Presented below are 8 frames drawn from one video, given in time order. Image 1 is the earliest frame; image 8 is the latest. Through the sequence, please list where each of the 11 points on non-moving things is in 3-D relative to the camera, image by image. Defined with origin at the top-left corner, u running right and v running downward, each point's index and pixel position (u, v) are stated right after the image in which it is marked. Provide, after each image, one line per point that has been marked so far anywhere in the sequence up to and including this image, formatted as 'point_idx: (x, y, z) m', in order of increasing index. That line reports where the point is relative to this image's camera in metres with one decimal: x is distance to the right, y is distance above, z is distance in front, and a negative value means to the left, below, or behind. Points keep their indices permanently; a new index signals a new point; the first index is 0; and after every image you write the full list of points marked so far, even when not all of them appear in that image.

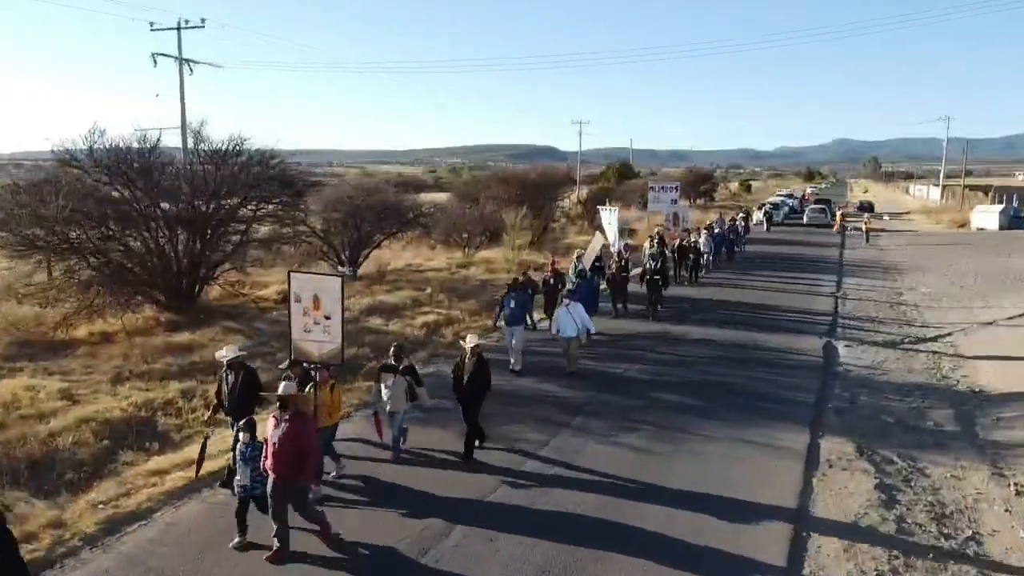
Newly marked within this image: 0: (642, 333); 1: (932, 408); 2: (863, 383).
0: (+2.7, -1.1, +17.2) m
1: (+6.8, -2.0, +13.2) m
2: (+6.3, -1.7, +14.5) m
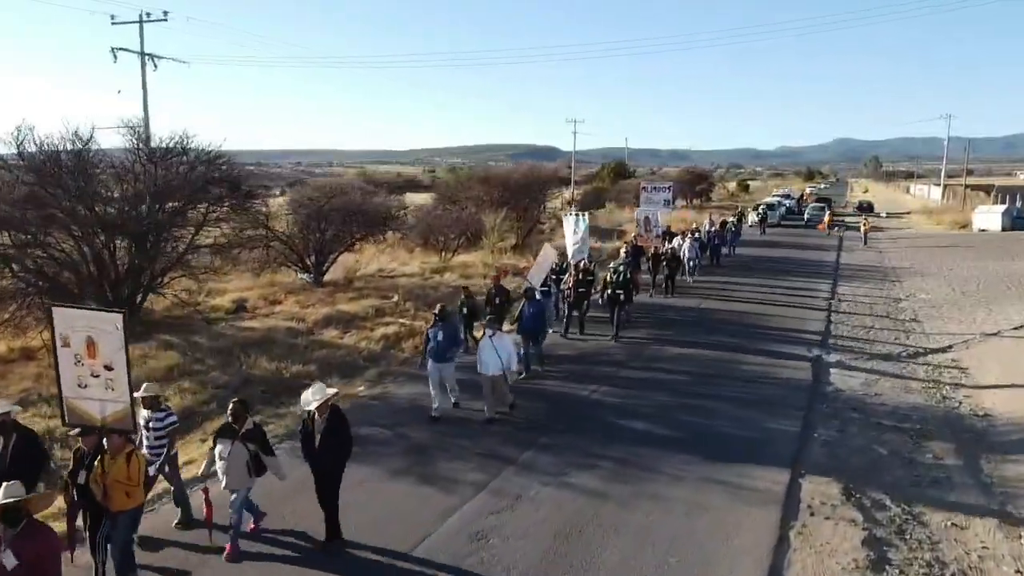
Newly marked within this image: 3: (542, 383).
0: (+2.0, -1.3, +15.8) m
1: (+6.0, -2.2, +11.8) m
2: (+5.5, -1.9, +13.1) m
3: (+0.5, -1.6, +13.6) m
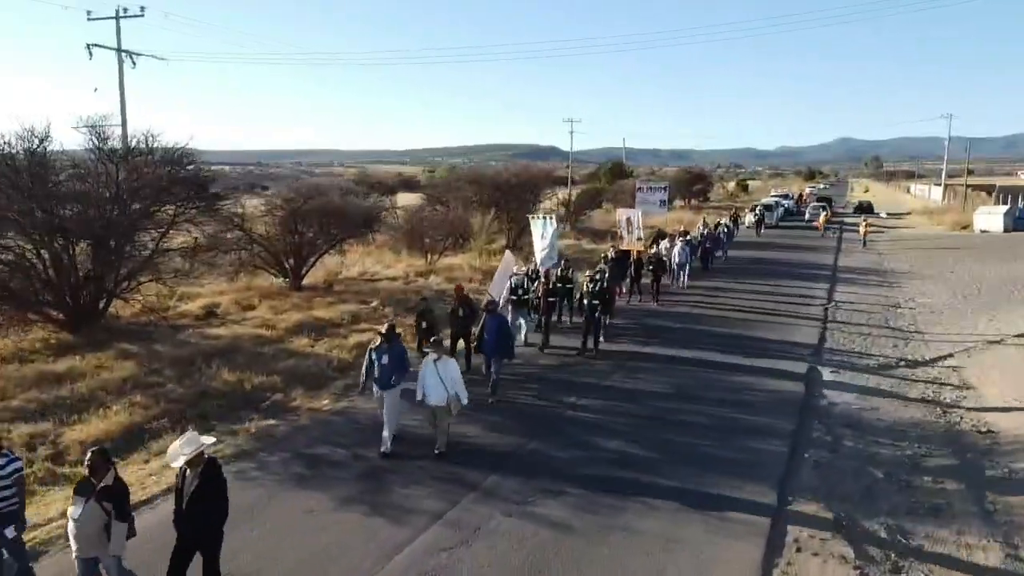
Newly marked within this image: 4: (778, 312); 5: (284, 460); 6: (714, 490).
0: (+1.6, -1.4, +15.0) m
1: (+5.6, -2.3, +10.9) m
2: (+5.1, -2.0, +12.3) m
3: (+0.1, -1.7, +12.8) m
4: (+6.4, -0.6, +19.7) m
5: (-2.9, -2.2, +10.4) m
6: (+2.3, -2.3, +9.4) m
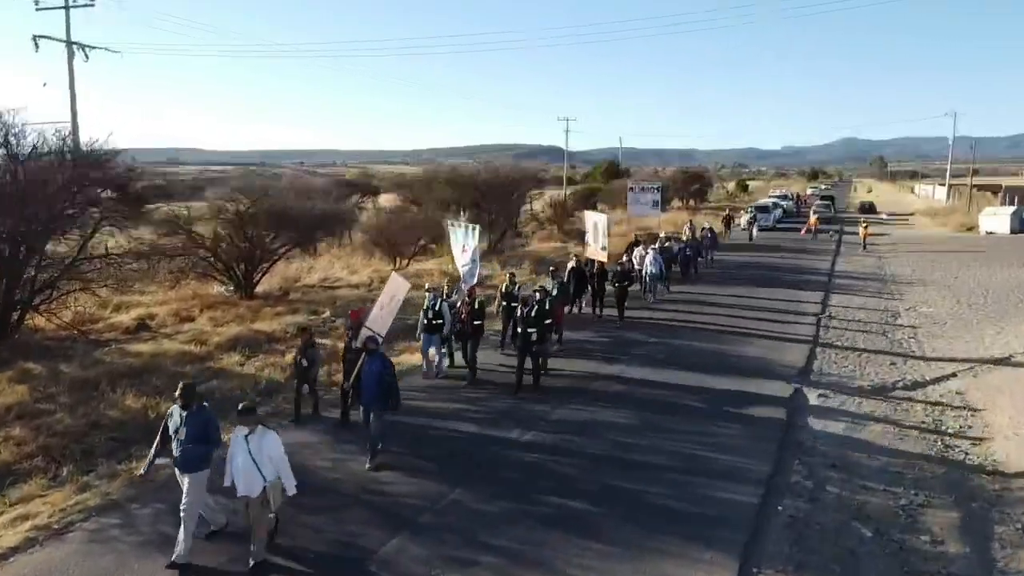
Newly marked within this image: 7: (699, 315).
0: (+0.7, -1.6, +13.3) m
1: (+4.7, -2.5, +9.2) m
2: (+4.2, -2.2, +10.5) m
3: (-0.8, -2.0, +11.1) m
4: (+5.6, -0.9, +17.9) m
5: (-3.8, -2.4, +8.7) m
6: (+1.4, -2.5, +7.7) m
7: (+4.3, -0.6, +18.6) m
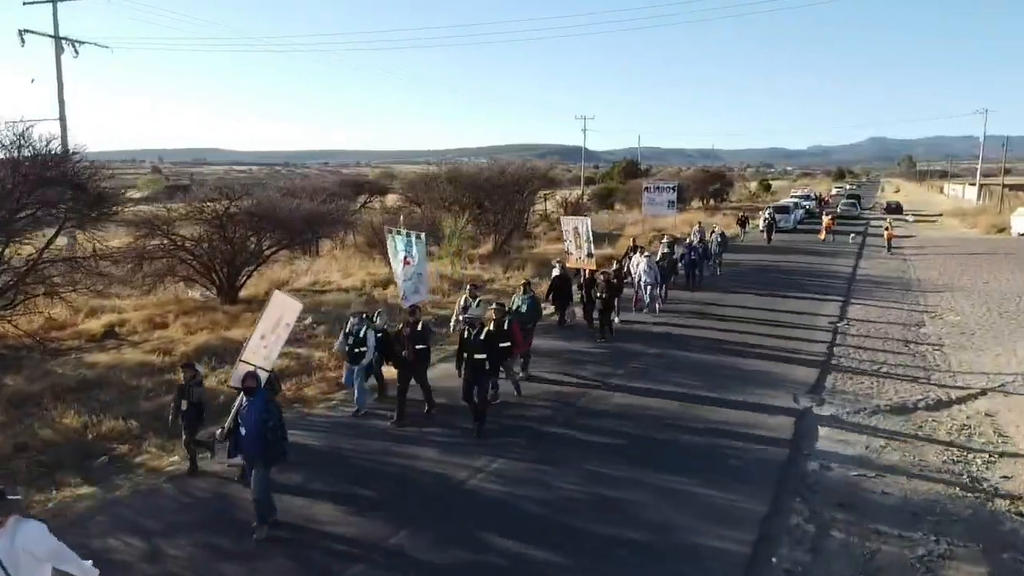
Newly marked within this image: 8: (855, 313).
0: (+0.3, -1.8, +12.1) m
1: (+4.2, -2.6, +7.9) m
2: (+3.8, -2.4, +9.2) m
3: (-1.2, -2.1, +9.9) m
4: (+5.4, -1.0, +16.6) m
5: (-4.3, -2.5, +7.6) m
6: (+0.9, -2.7, +6.4) m
7: (+4.1, -0.8, +17.3) m
8: (+8.4, -0.6, +20.0) m
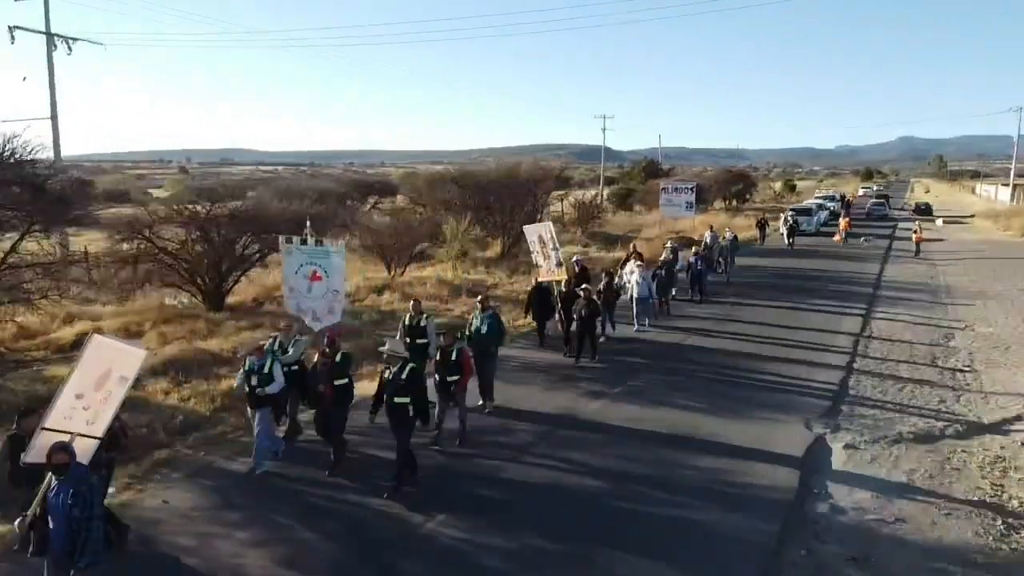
0: (0.0, -1.9, +10.9) m
1: (+3.8, -2.8, +6.6) m
2: (+3.4, -2.6, +8.0) m
3: (-1.6, -2.3, +8.8) m
4: (+5.2, -1.2, +15.3) m
5: (-4.7, -2.7, +6.6) m
6: (+0.4, -2.8, +5.3) m
7: (+3.9, -1.0, +16.0) m
8: (+8.4, -0.8, +18.6) m
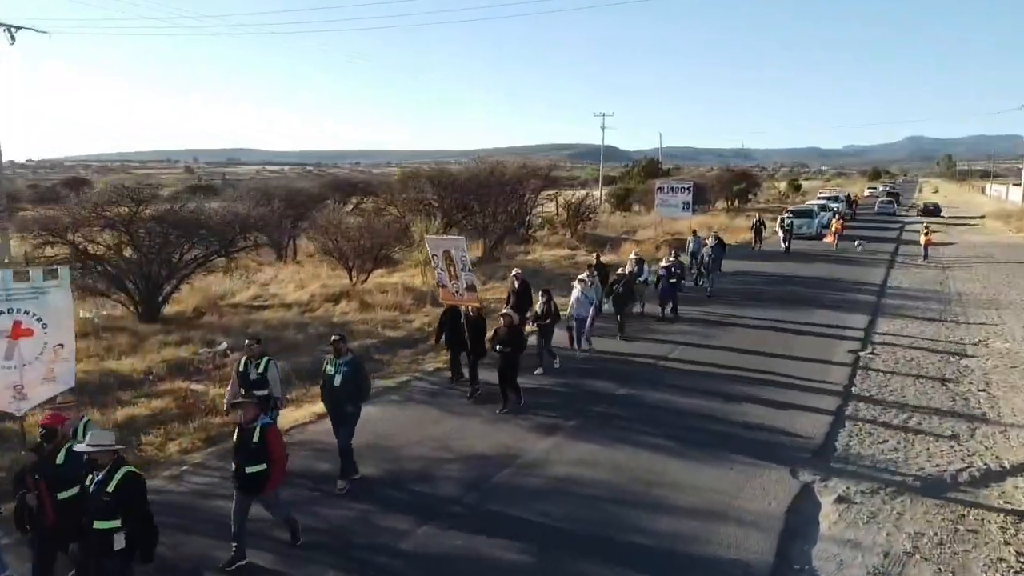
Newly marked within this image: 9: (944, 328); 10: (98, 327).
0: (-0.8, -2.1, +9.1) m
1: (+2.9, -3.0, +4.7) m
2: (+2.5, -2.8, +6.1) m
3: (-2.5, -2.5, +7.0) m
4: (+4.4, -1.4, +13.4) m
5: (-5.6, -2.9, +4.8) m
6: (-0.5, -3.1, +3.4) m
7: (+3.1, -1.2, +14.1) m
8: (+7.6, -1.0, +16.7) m
9: (+9.7, -0.9, +18.4) m
10: (-8.3, -0.8, +16.4) m
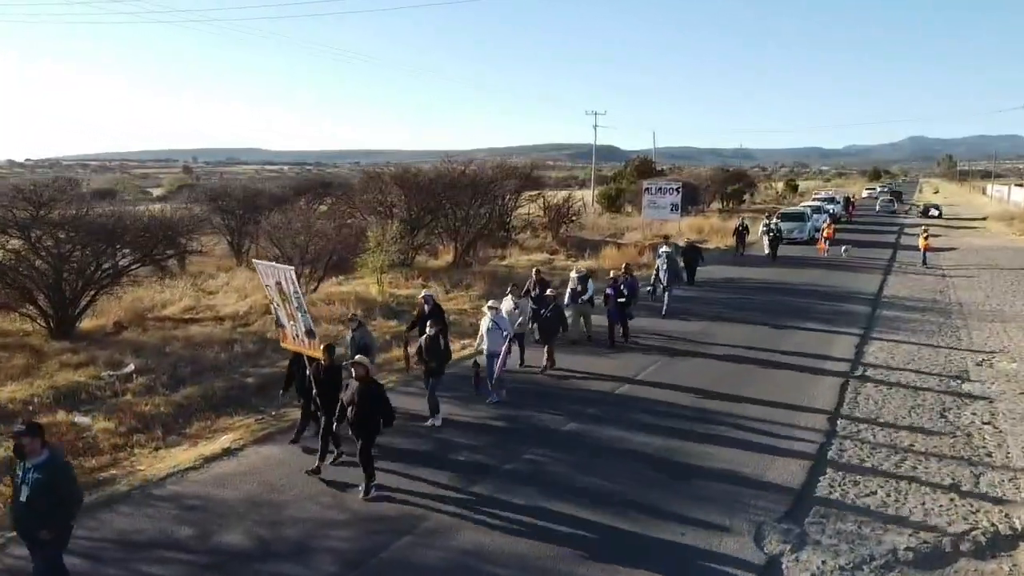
0: (-1.8, -2.4, +7.3) m
1: (+2.0, -3.3, +3.0) m
2: (+1.5, -3.0, +4.3) m
3: (-3.4, -2.7, +5.2) m
4: (+3.4, -1.7, +11.6) m
5: (-6.6, -3.1, +3.1) m
6: (-1.4, -3.3, +1.6) m
7: (+2.2, -1.4, +12.4) m
8: (+6.6, -1.3, +14.9) m
9: (+8.8, -1.1, +16.6) m
10: (-9.2, -1.0, +14.6) m
